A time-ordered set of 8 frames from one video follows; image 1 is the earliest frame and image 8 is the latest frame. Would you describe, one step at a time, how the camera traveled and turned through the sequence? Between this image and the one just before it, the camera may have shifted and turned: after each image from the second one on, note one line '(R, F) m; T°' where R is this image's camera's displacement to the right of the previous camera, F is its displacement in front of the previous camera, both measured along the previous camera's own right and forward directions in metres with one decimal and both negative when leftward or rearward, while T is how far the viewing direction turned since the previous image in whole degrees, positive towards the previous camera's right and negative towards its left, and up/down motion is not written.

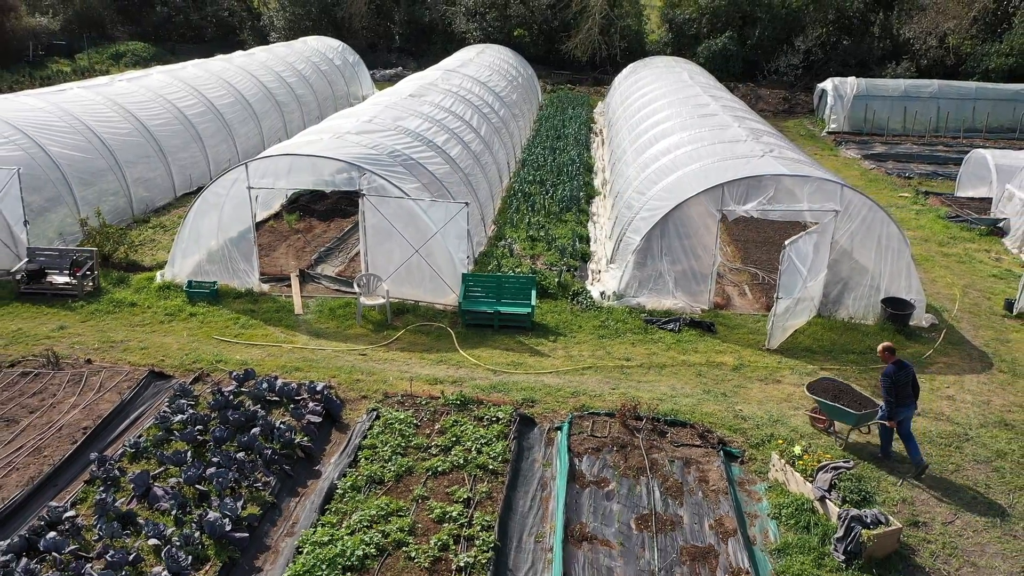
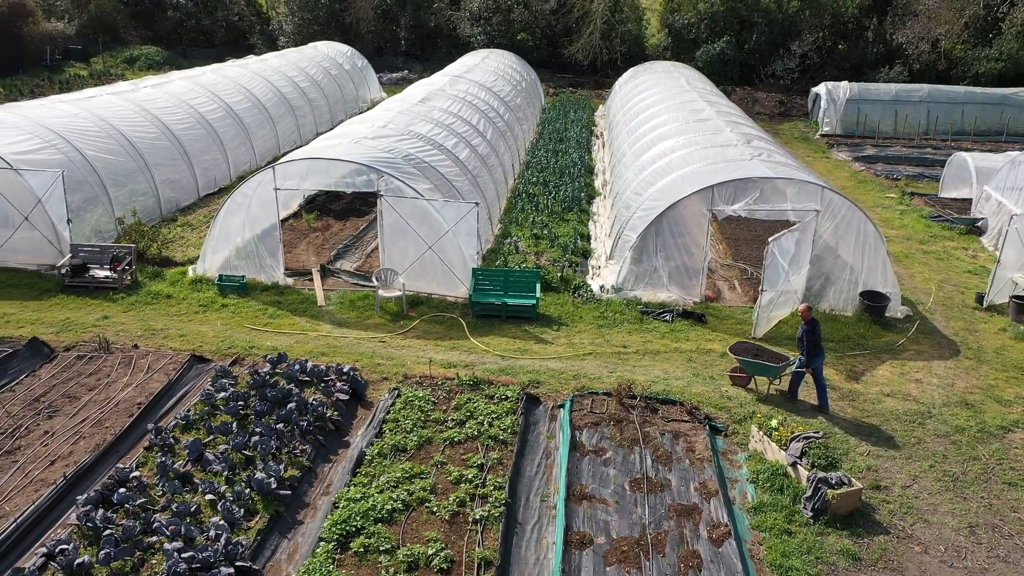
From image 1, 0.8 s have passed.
(-0.1, -0.9) m; 0°
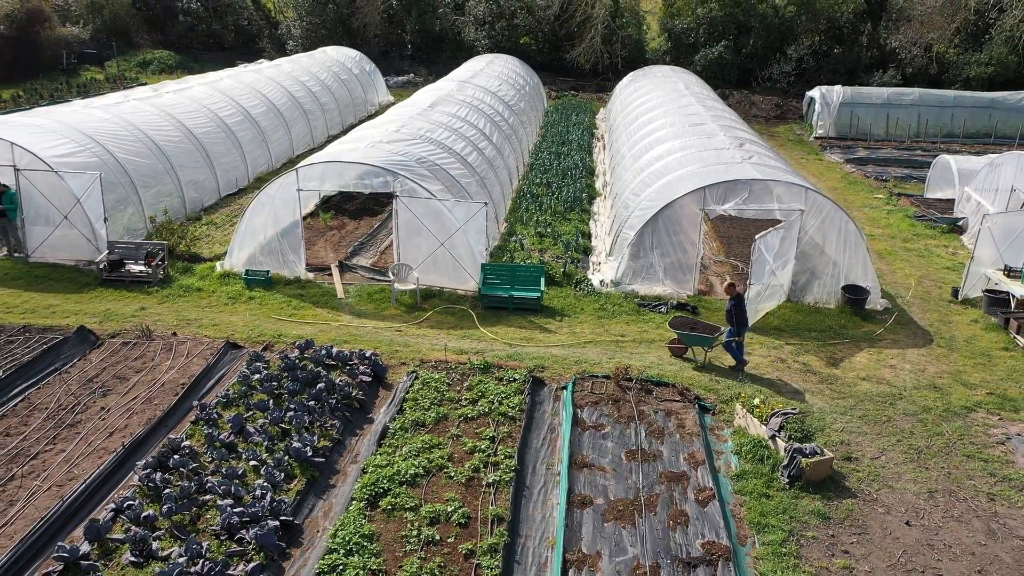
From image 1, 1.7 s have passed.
(-0.1, -0.9) m; 0°
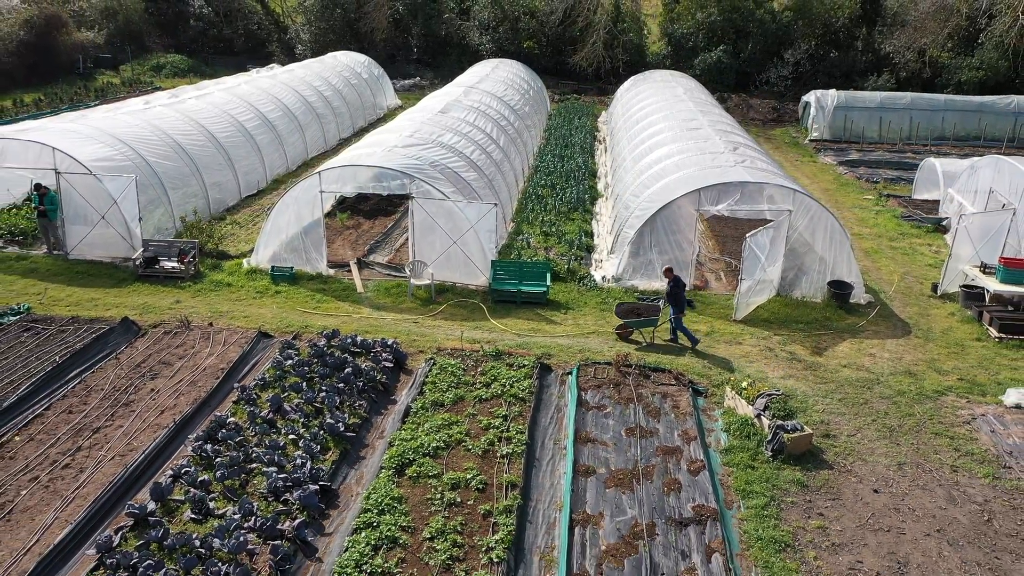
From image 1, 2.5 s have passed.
(-0.1, -0.9) m; 0°
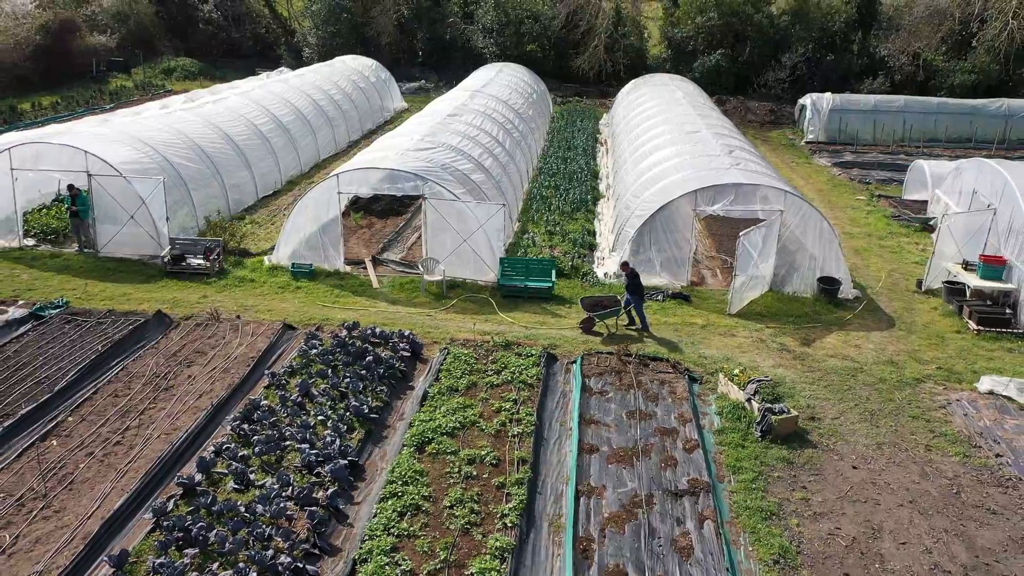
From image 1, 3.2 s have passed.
(-0.1, -0.8) m; 0°
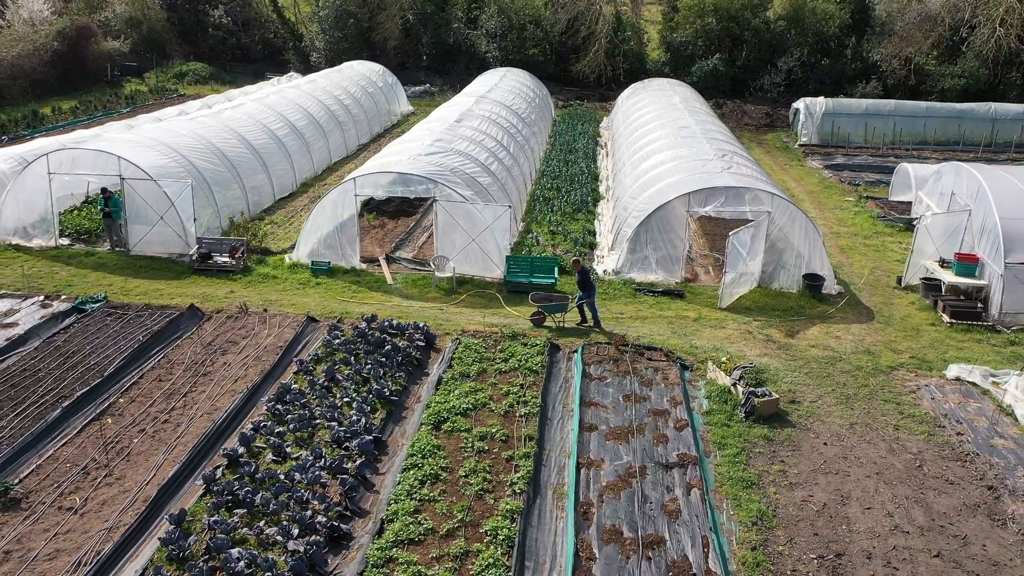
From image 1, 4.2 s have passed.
(-0.1, -1.0) m; 0°
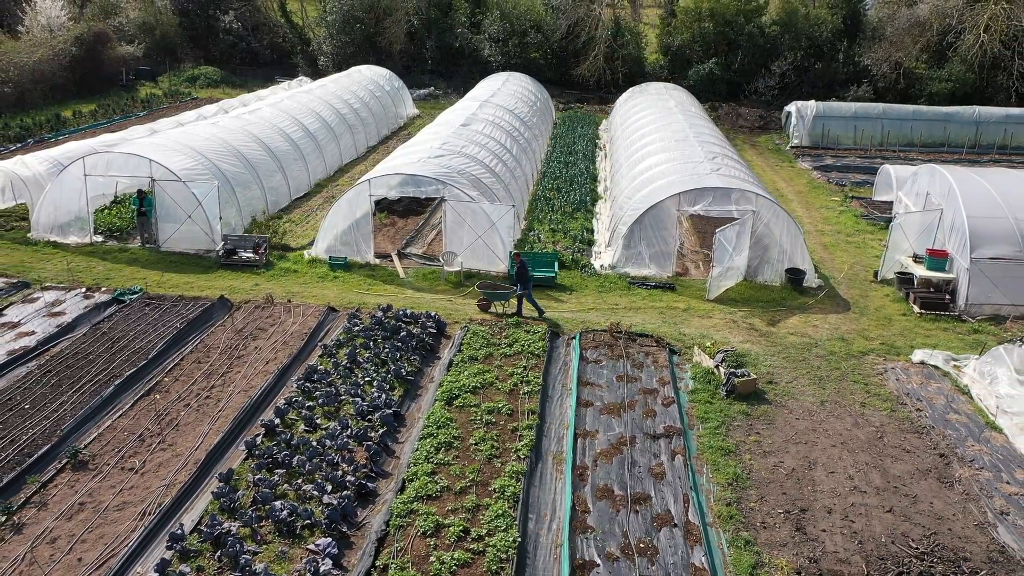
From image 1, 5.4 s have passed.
(0.0, -1.2) m; 0°
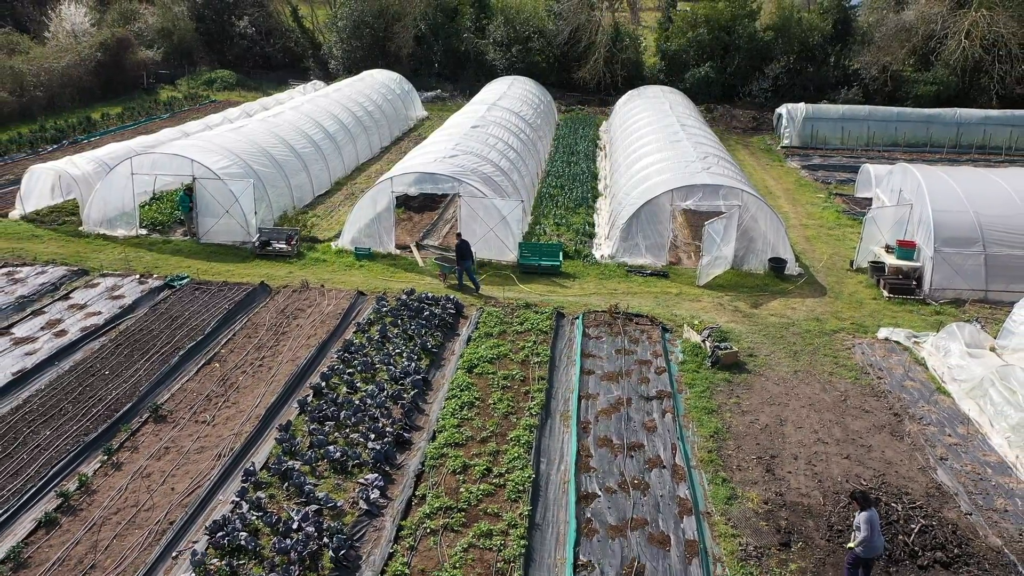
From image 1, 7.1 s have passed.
(-0.2, -1.7) m; 0°
